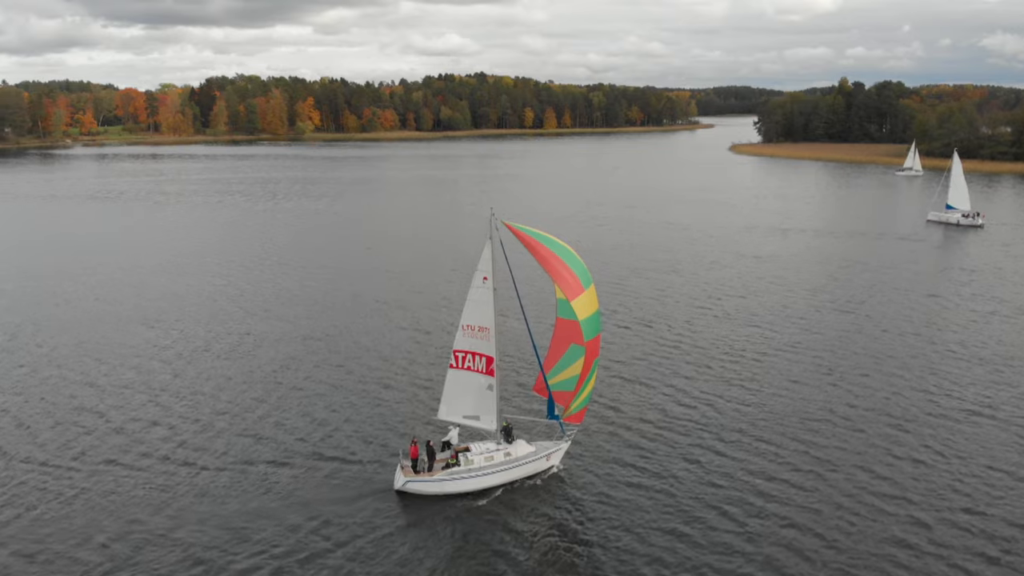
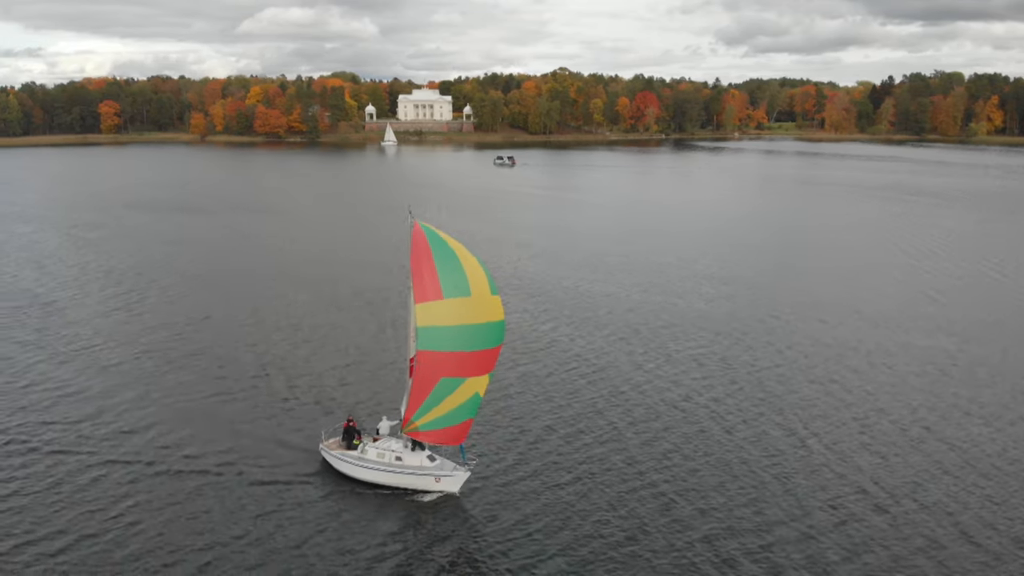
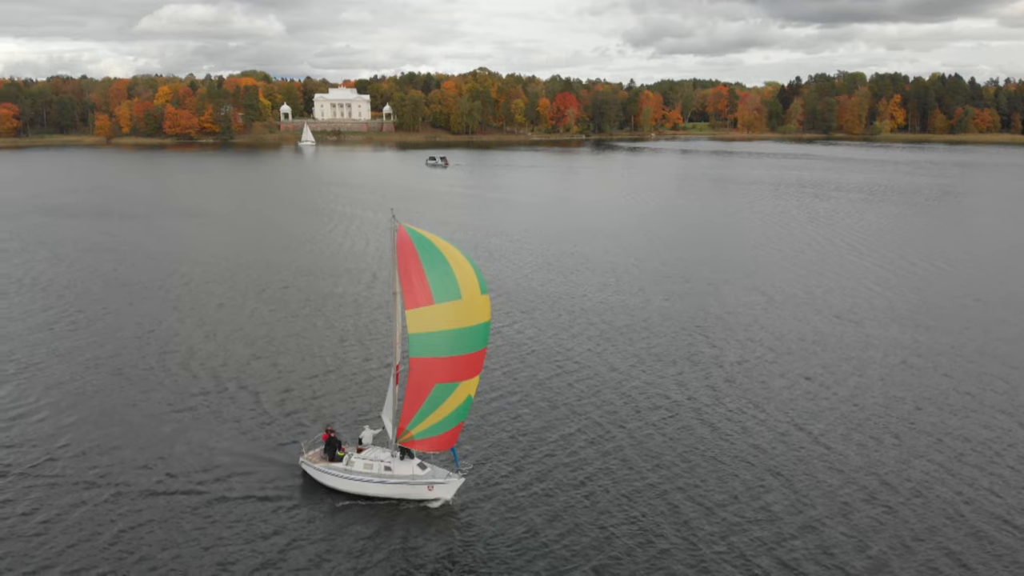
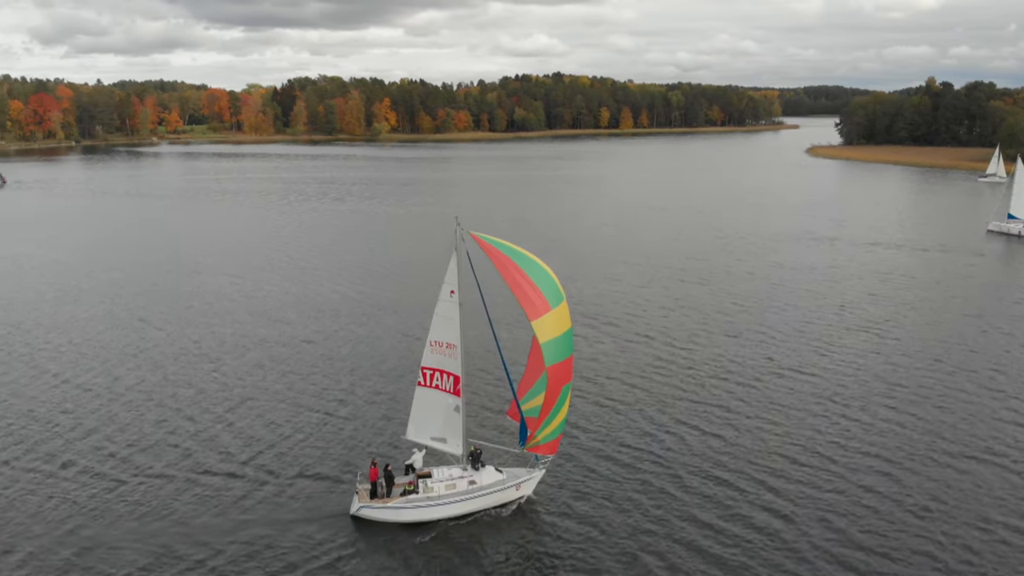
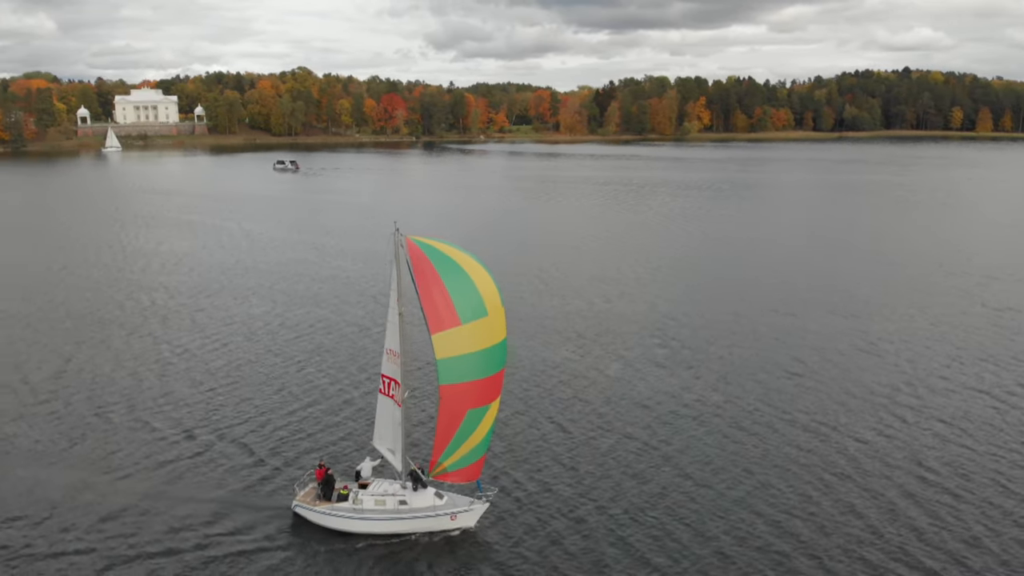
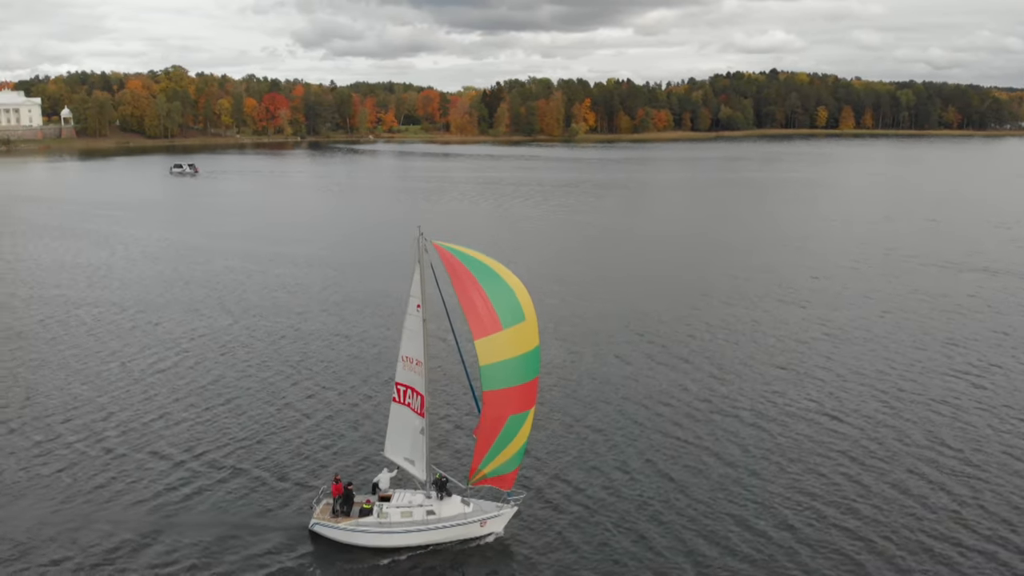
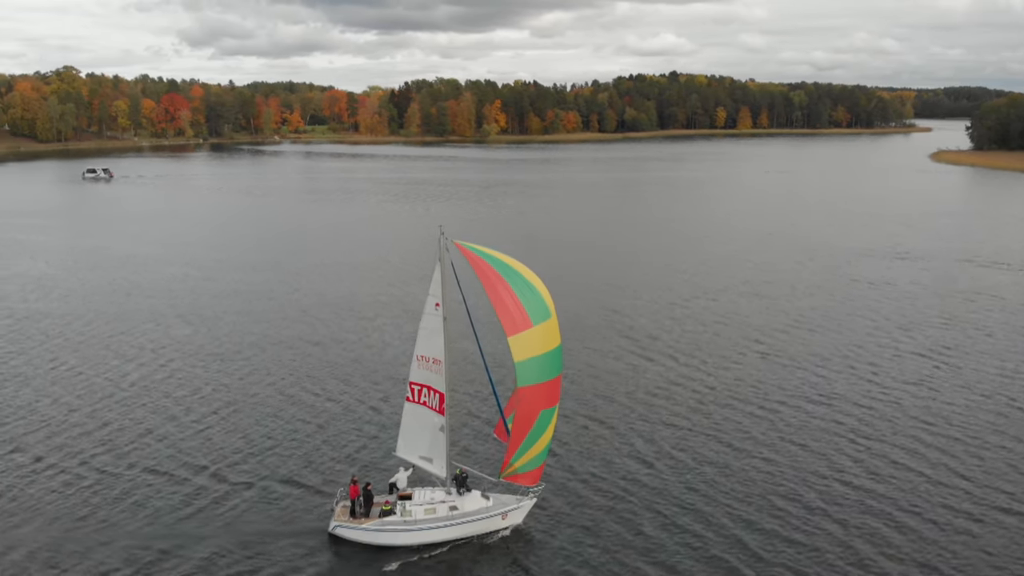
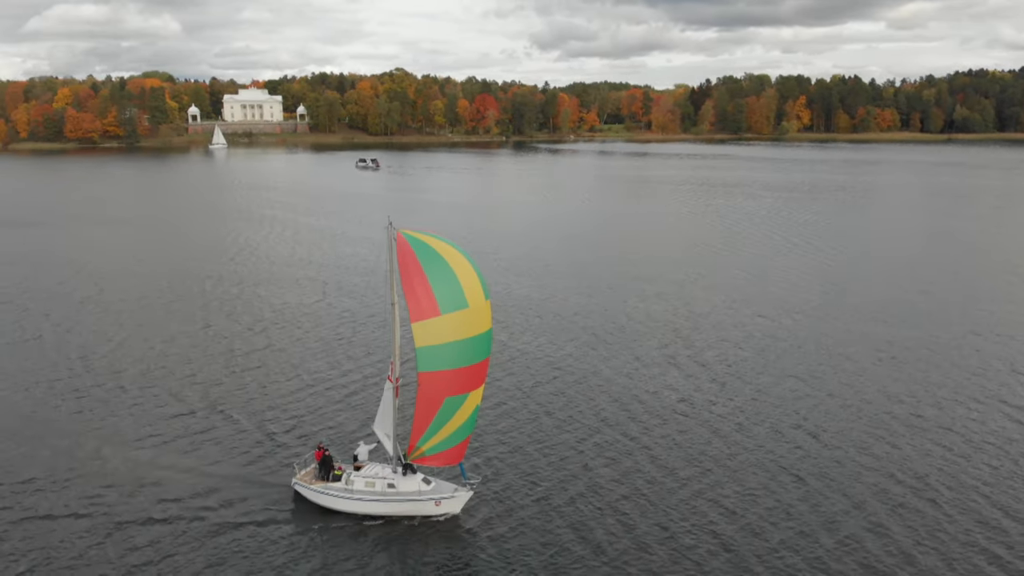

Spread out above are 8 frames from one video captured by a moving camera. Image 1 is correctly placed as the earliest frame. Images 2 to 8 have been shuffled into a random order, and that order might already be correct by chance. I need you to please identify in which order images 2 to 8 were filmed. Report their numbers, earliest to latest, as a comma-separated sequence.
4, 7, 6, 5, 8, 3, 2
